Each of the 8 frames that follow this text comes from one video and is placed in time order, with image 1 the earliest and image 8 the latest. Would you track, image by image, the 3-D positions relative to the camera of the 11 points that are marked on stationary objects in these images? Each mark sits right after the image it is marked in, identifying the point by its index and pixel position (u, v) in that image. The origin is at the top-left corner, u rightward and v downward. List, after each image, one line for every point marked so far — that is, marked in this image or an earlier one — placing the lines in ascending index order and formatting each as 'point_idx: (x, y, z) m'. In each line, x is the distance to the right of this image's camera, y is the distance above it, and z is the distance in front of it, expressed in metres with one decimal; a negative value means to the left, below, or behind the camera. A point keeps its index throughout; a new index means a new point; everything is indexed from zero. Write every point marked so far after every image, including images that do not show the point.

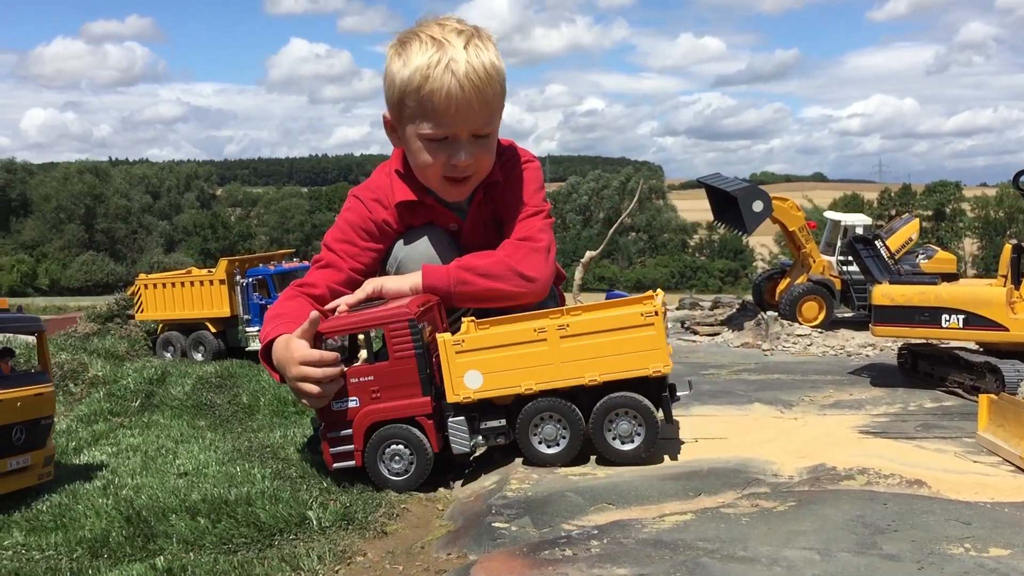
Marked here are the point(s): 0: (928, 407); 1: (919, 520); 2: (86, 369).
0: (+2.4, -0.7, +5.6) m
1: (+1.5, -0.8, +3.5) m
2: (-3.2, -0.6, +7.4) m
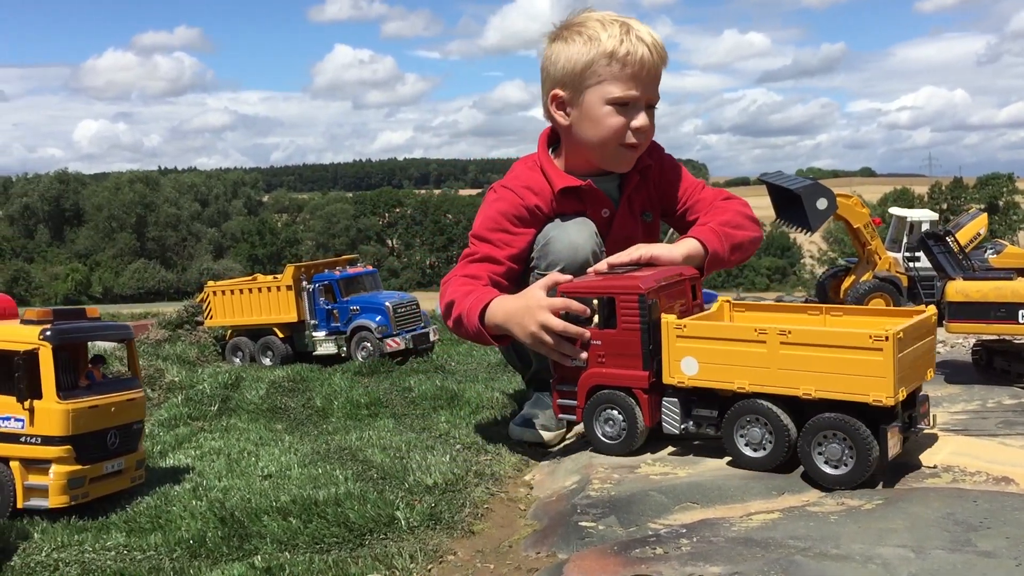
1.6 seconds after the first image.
0: (+2.8, -0.6, +5.5) m
1: (+1.8, -0.8, +3.5) m
2: (-2.7, -0.7, +7.5) m
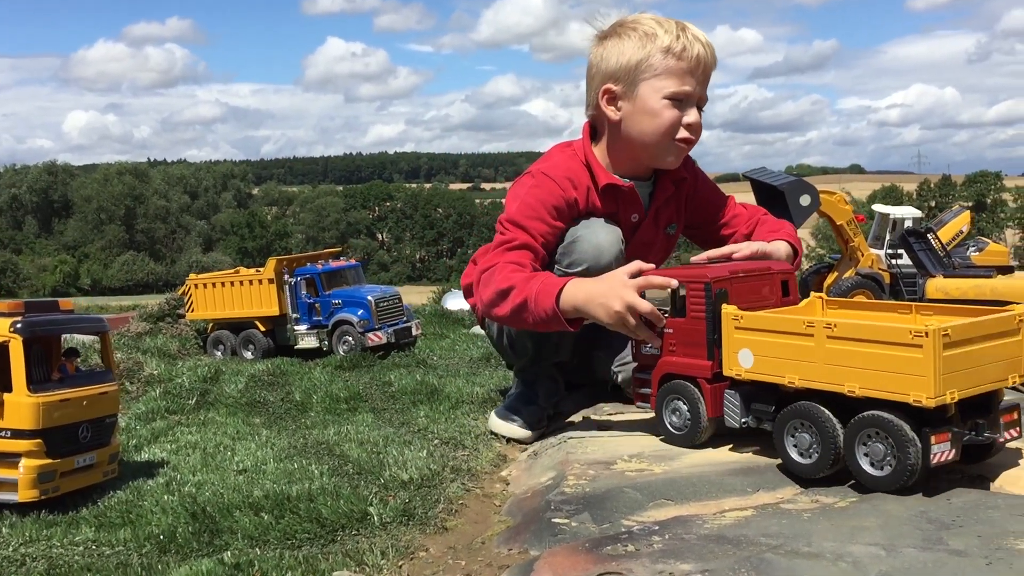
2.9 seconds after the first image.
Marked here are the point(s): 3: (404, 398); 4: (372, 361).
0: (+2.7, -0.6, +5.5) m
1: (+1.7, -0.8, +3.5) m
2: (-2.8, -0.6, +7.5) m
3: (-0.7, -0.7, +6.4) m
4: (-1.1, -0.6, +7.8) m
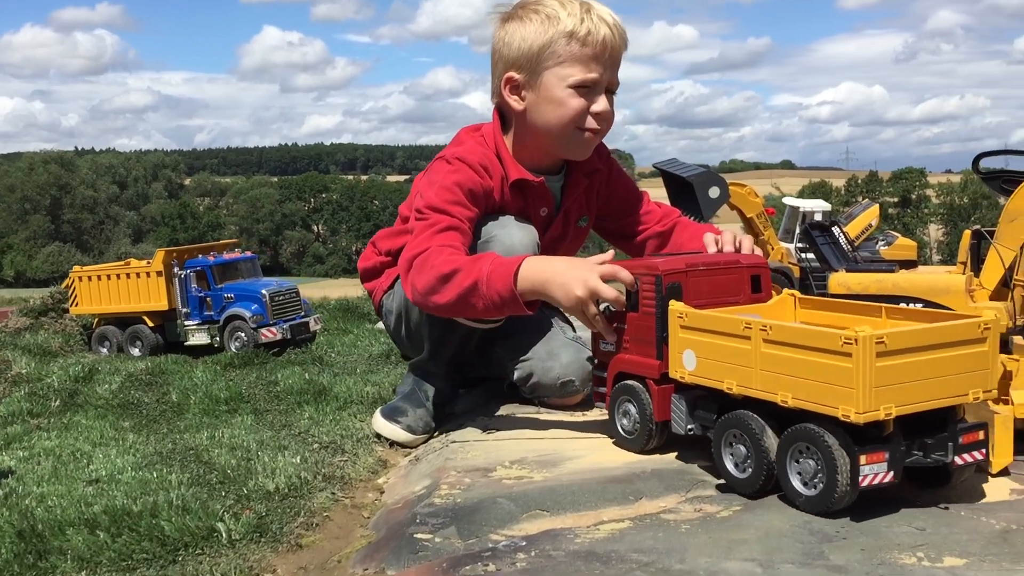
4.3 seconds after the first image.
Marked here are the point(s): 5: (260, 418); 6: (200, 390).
0: (+2.0, -0.6, +5.4) m
1: (+1.2, -0.8, +3.3) m
2: (-3.6, -0.6, +7.0) m
3: (-1.4, -0.7, +6.1) m
4: (-1.9, -0.5, +7.4) m
5: (-1.5, -0.8, +5.7) m
6: (-2.0, -0.6, +6.2) m
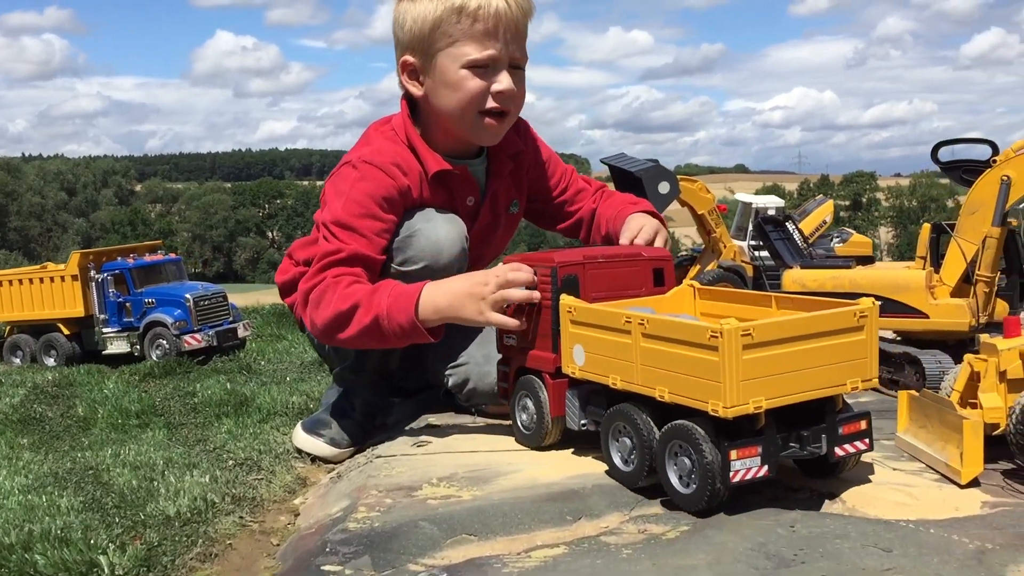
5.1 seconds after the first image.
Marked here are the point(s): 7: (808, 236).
0: (+1.7, -0.6, +5.0) m
1: (+1.0, -0.8, +3.0) m
2: (-4.0, -0.6, +6.4) m
3: (-1.7, -0.7, +5.6) m
4: (-2.3, -0.6, +6.9) m
5: (-1.8, -0.8, +5.3) m
6: (-2.3, -0.7, +5.7) m
7: (+4.0, +0.7, +13.2) m
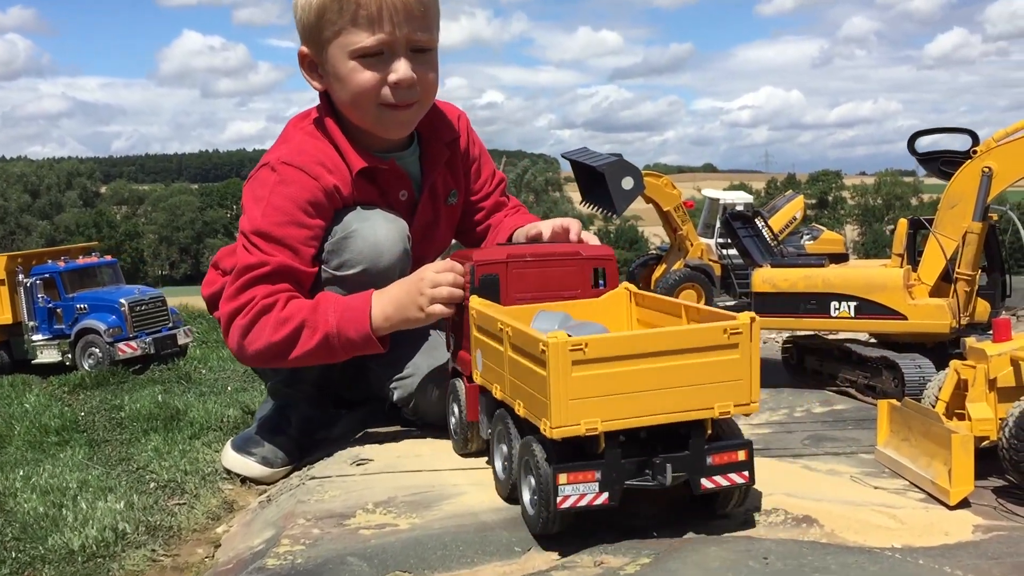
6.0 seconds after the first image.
0: (+1.5, -0.6, +4.7) m
1: (+0.8, -0.8, +2.6) m
2: (-4.2, -0.6, +5.9) m
3: (-2.0, -0.7, +5.2) m
4: (-2.6, -0.6, +6.5) m
5: (-2.1, -0.8, +4.8) m
6: (-2.6, -0.7, +5.3) m
7: (+3.5, +0.7, +12.9) m
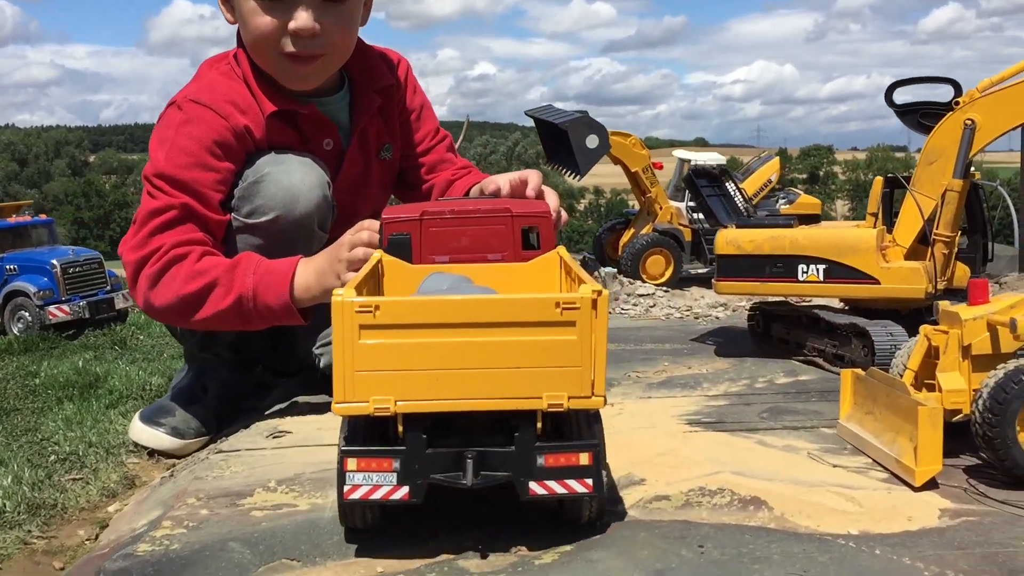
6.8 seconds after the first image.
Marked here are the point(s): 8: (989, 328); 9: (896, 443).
0: (+1.2, -0.4, +4.4) m
1: (+0.5, -0.7, +2.3) m
2: (-4.5, -0.4, +5.5) m
3: (-2.3, -0.5, +4.8) m
4: (-2.9, -0.3, +6.1) m
5: (-2.3, -0.6, +4.5) m
6: (-2.9, -0.5, +4.9) m
7: (+3.2, +1.1, +12.6) m
8: (+1.4, -0.1, +3.0) m
9: (+1.2, -0.5, +3.0) m
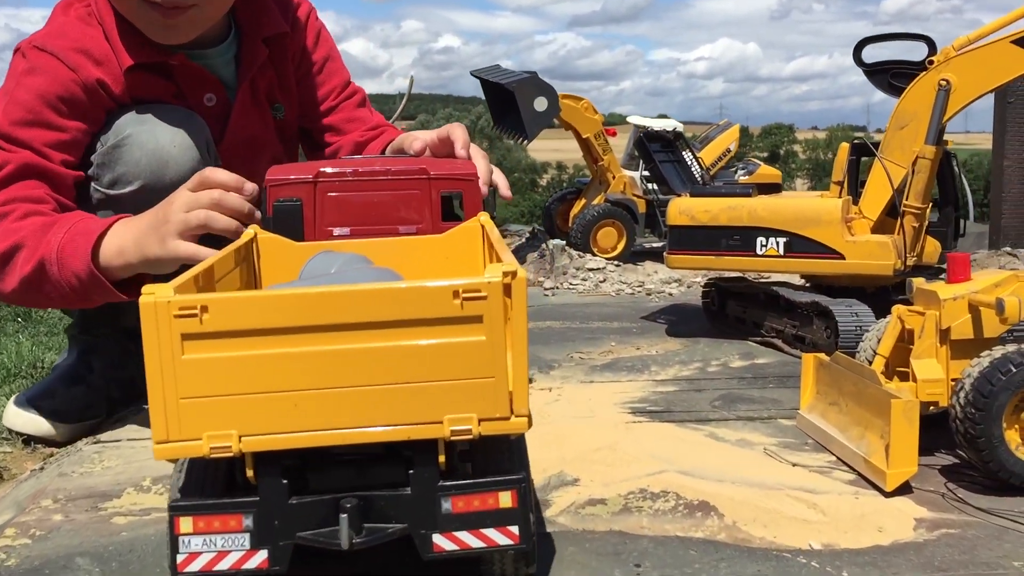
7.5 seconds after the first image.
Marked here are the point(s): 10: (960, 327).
0: (+0.9, -0.3, +4.0) m
1: (+0.3, -0.6, +1.9) m
2: (-4.8, -0.2, +4.9) m
3: (-2.6, -0.4, +4.3) m
4: (-3.2, -0.2, +5.6) m
5: (-2.6, -0.5, +4.0) m
6: (-3.2, -0.3, +4.4) m
7: (+2.6, +1.4, +12.2) m
8: (+1.2, -0.1, +2.6) m
9: (+0.9, -0.4, +2.6) m
10: (+1.2, -0.1, +2.6) m
